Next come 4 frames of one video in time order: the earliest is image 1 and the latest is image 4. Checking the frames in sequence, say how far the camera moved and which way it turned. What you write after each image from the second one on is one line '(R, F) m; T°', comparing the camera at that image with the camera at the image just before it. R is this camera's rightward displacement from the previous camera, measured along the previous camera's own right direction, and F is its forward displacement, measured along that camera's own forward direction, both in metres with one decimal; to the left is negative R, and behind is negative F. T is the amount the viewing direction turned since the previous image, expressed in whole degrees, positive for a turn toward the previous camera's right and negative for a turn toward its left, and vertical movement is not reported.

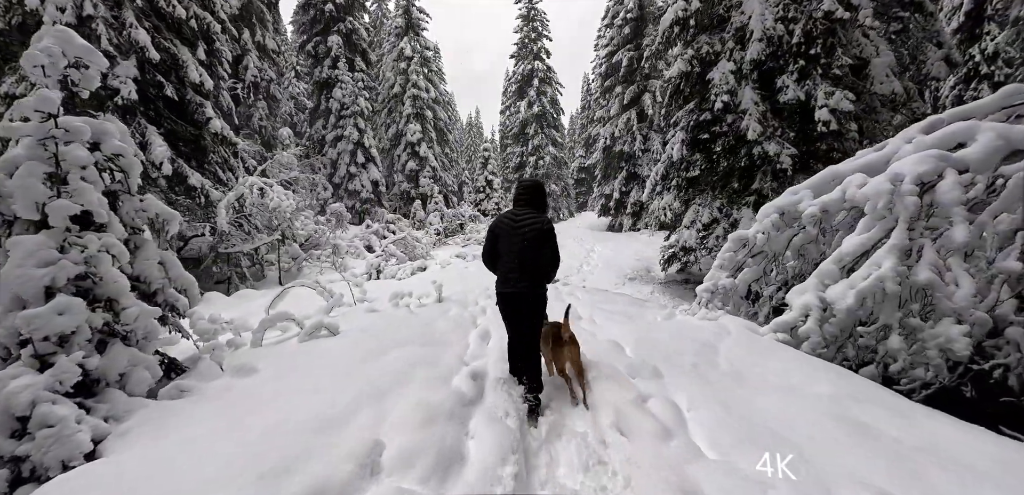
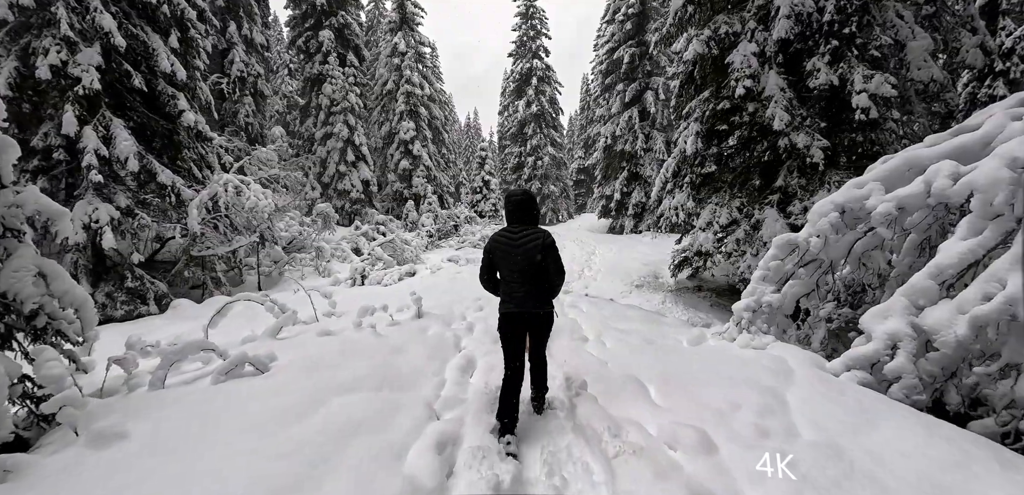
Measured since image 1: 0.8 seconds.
(+0.1, +0.8) m; 0°
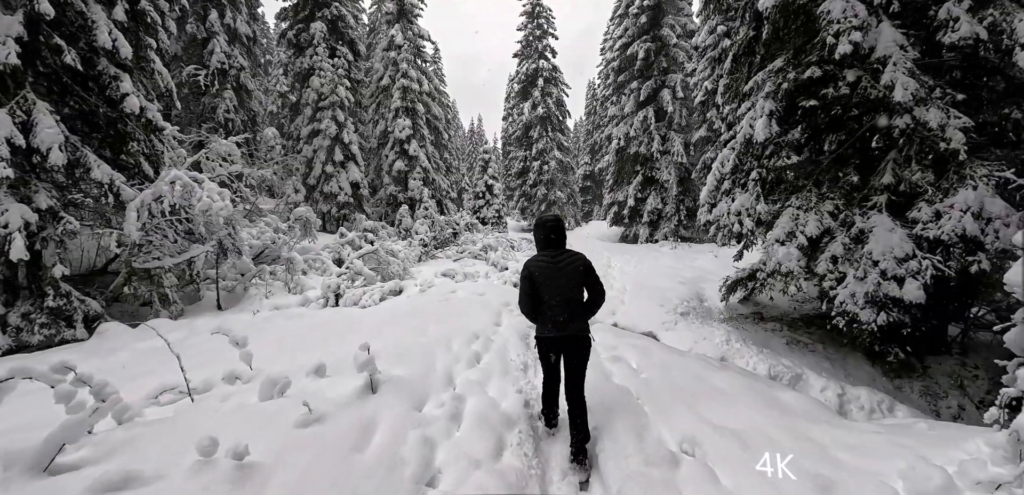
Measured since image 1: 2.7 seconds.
(-0.1, +1.7) m; 0°
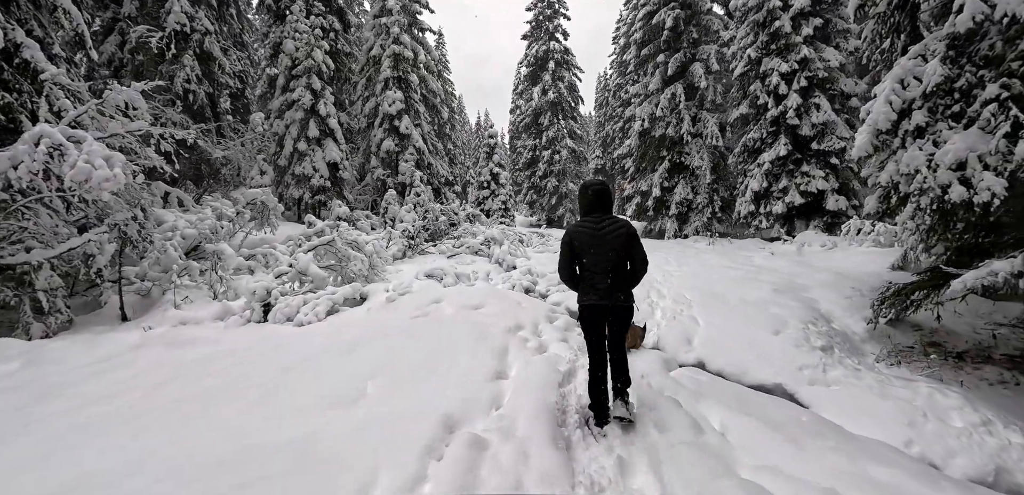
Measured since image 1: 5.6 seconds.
(-0.1, +2.4) m; -1°
